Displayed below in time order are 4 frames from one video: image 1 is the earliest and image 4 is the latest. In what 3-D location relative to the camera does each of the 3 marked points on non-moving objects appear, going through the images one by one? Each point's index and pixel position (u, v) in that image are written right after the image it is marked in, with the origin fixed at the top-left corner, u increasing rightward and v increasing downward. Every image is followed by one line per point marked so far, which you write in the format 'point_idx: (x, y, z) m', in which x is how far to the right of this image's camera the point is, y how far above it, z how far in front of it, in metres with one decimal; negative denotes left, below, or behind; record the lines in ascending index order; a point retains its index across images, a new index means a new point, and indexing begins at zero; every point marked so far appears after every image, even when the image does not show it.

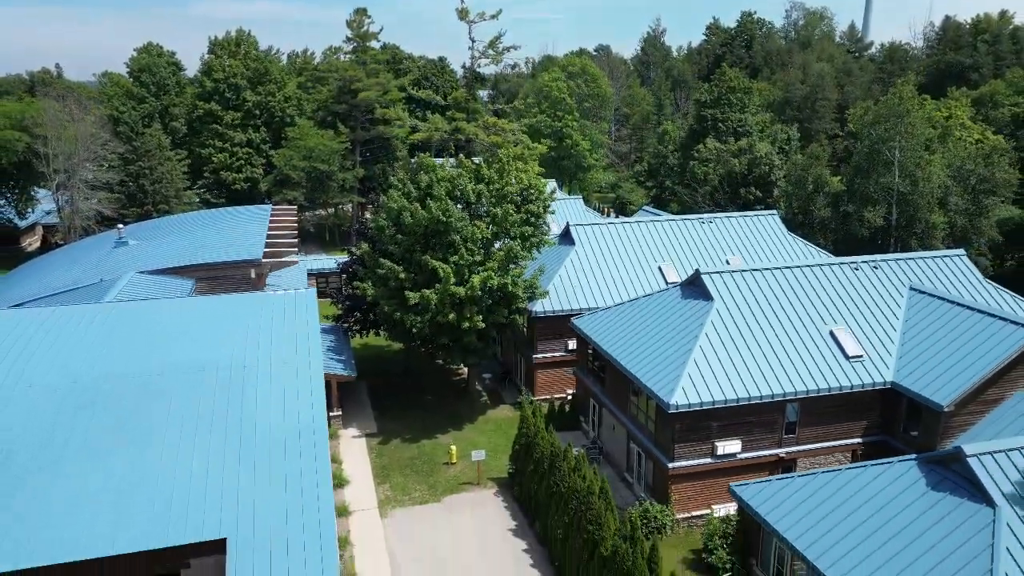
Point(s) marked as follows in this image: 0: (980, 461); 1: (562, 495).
0: (+10.4, -3.8, +16.2) m
1: (+1.4, -5.6, +19.9) m
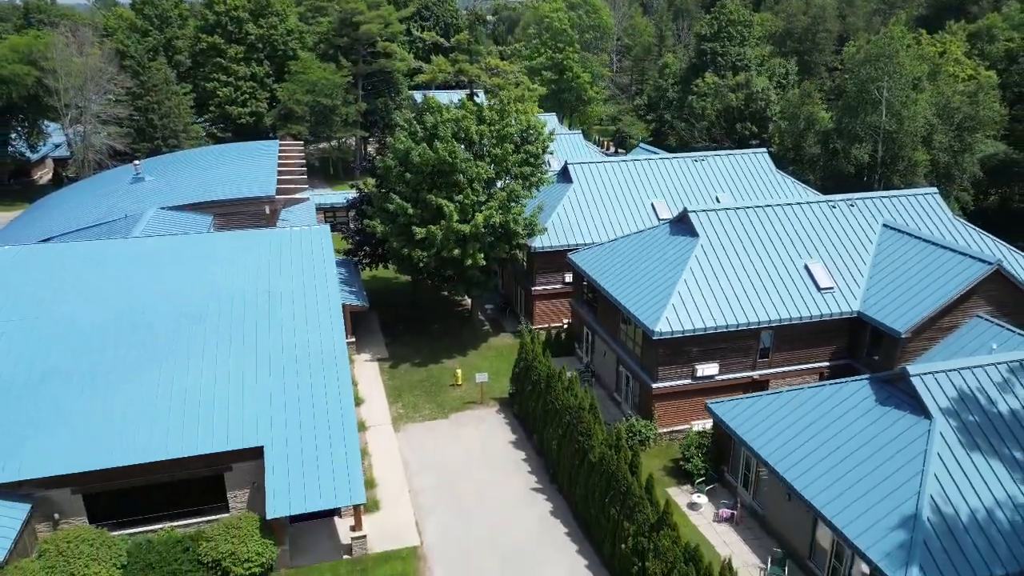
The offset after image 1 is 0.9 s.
0: (+10.4, -2.3, +18.5) m
1: (+1.4, -3.7, +22.3) m
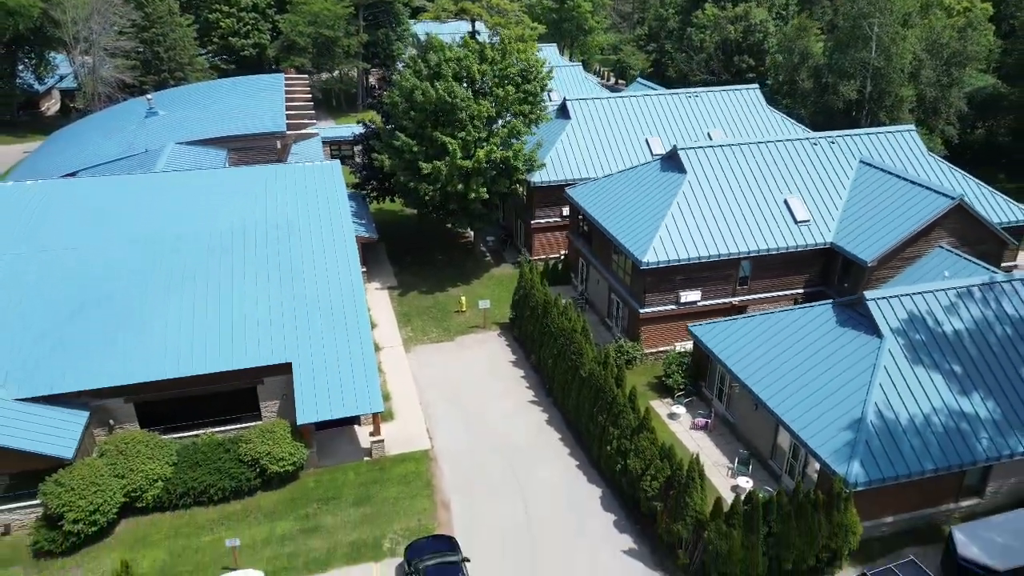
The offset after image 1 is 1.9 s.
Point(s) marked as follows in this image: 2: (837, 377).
0: (+10.4, -0.5, +20.7) m
1: (+1.4, -1.5, +24.7) m
2: (+8.9, -2.4, +19.9) m
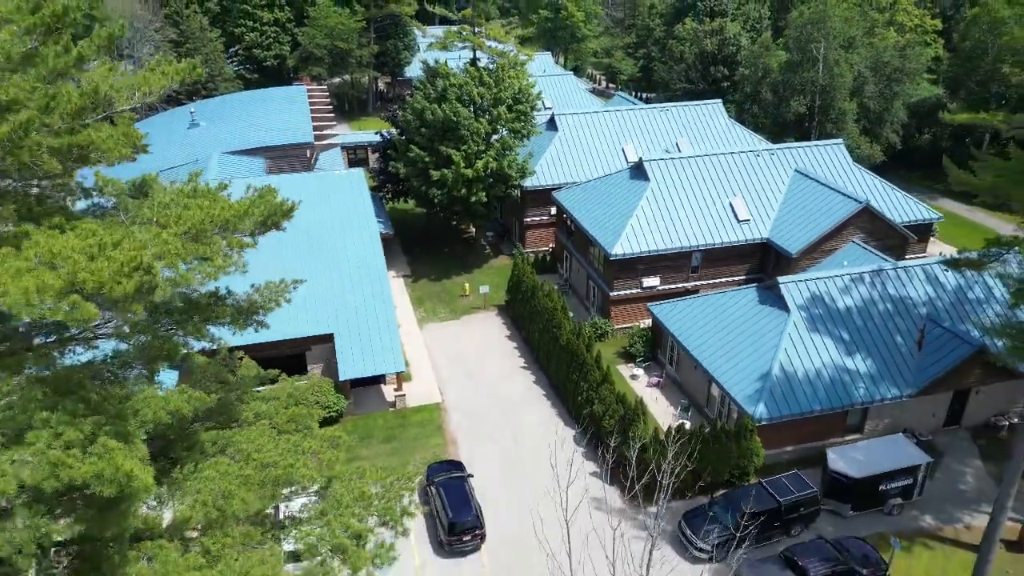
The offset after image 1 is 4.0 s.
0: (+10.1, 0.0, +26.7) m
1: (+1.1, -1.0, +30.7) m
2: (+8.6, -2.0, +25.9) m
